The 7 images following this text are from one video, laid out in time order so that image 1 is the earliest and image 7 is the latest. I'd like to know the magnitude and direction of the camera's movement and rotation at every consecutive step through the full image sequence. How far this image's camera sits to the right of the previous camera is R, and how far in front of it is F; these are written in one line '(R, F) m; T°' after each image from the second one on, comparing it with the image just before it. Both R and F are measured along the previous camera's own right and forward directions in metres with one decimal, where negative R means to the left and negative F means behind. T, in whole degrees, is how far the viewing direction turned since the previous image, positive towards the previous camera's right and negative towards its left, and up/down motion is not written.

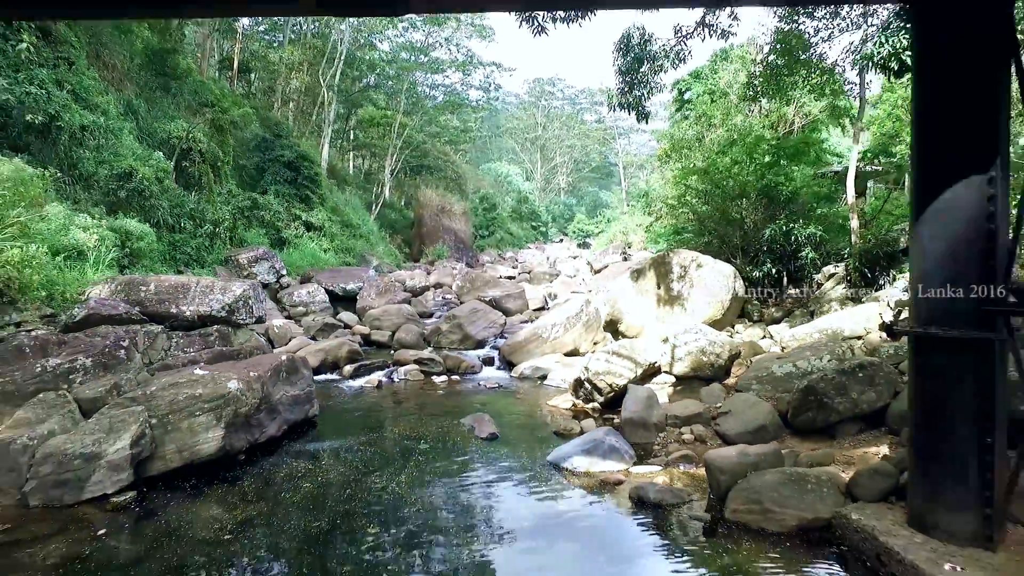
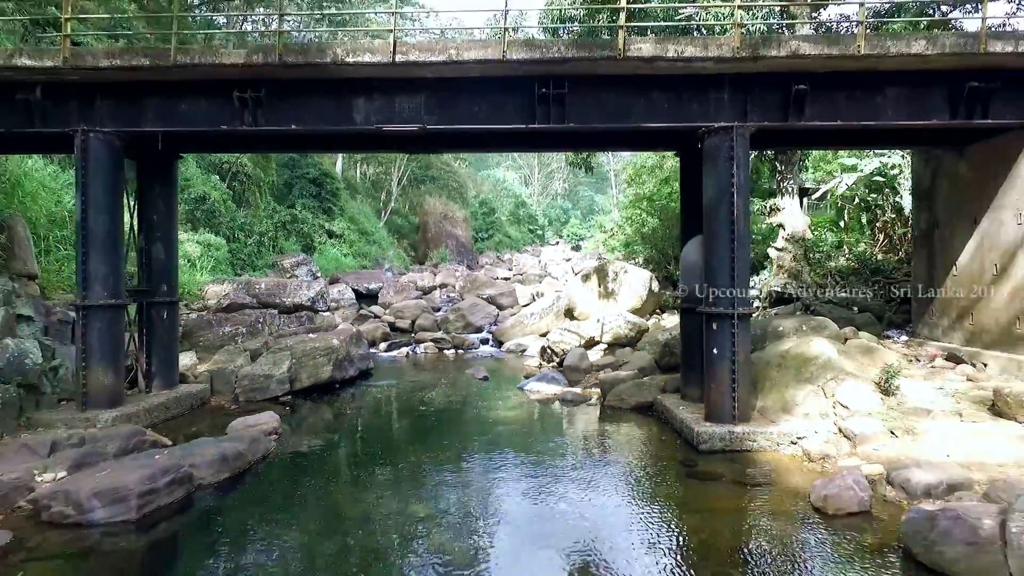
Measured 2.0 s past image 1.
(+0.4, -5.7) m; 0°
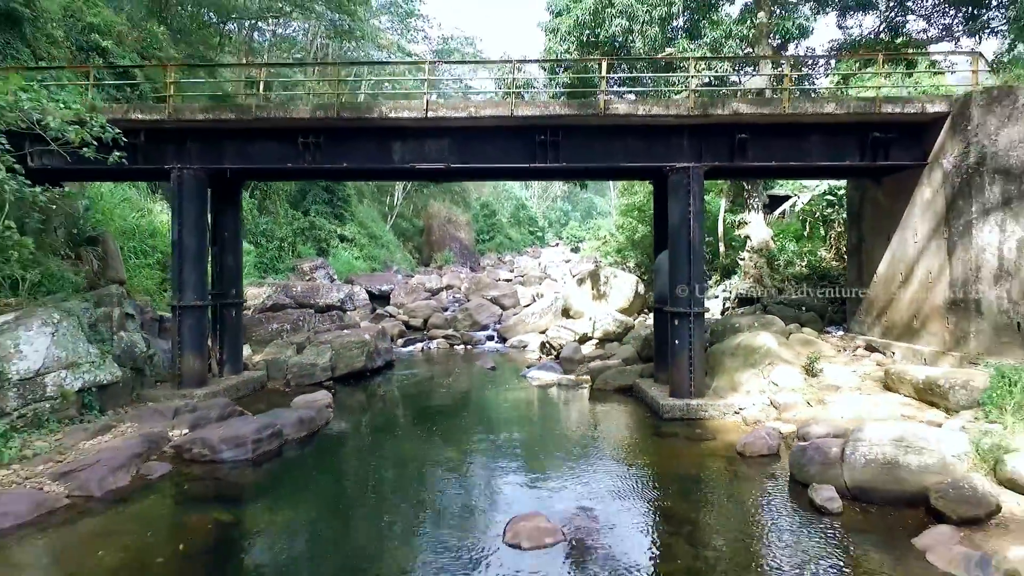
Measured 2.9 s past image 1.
(-0.1, -2.4) m; 0°
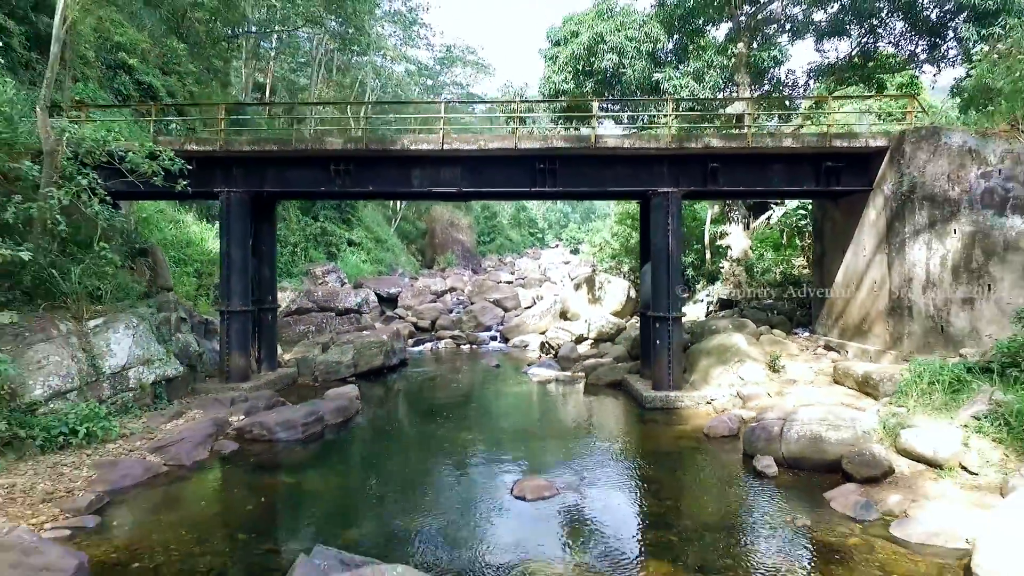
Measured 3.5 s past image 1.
(-0.1, -1.8) m; 0°
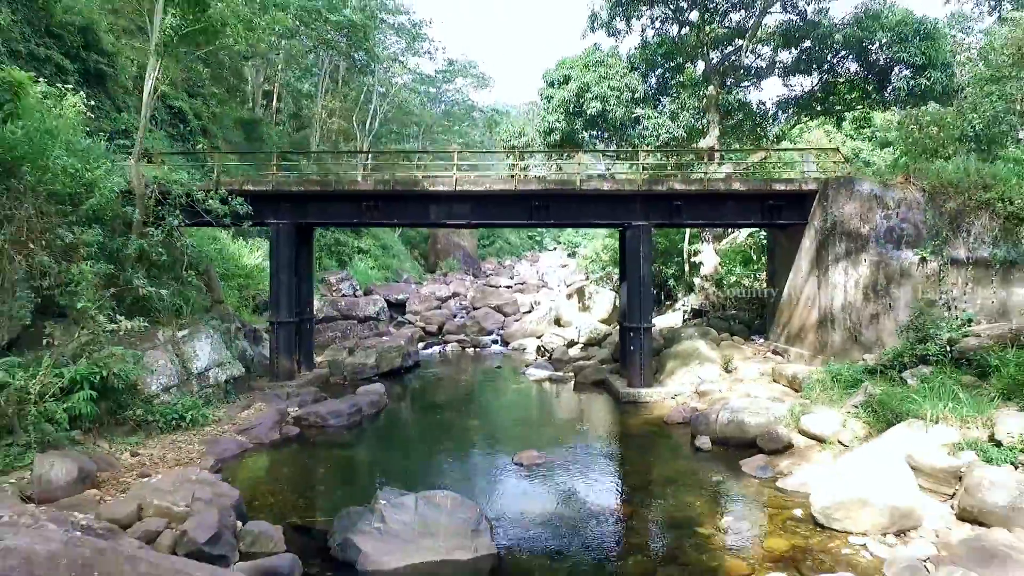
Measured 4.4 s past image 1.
(0.0, -2.8) m; 0°
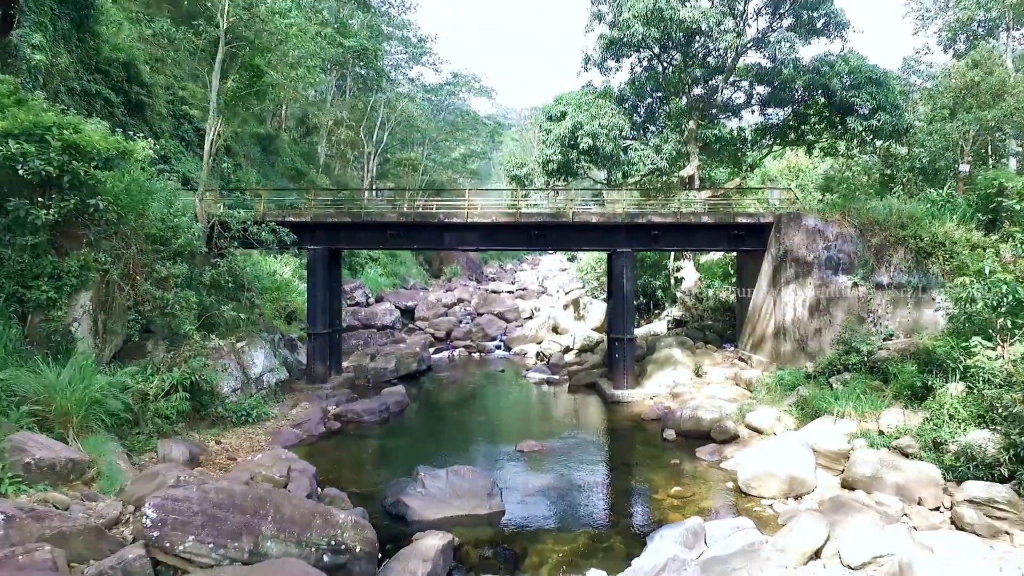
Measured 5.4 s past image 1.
(-0.1, -2.7) m; 0°
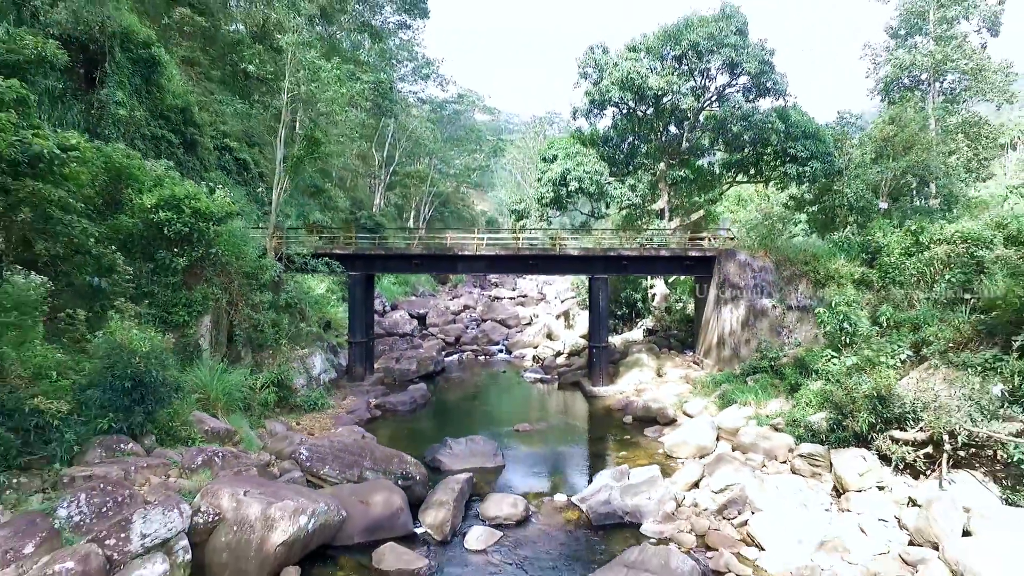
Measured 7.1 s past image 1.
(+0.1, -4.8) m; 0°
